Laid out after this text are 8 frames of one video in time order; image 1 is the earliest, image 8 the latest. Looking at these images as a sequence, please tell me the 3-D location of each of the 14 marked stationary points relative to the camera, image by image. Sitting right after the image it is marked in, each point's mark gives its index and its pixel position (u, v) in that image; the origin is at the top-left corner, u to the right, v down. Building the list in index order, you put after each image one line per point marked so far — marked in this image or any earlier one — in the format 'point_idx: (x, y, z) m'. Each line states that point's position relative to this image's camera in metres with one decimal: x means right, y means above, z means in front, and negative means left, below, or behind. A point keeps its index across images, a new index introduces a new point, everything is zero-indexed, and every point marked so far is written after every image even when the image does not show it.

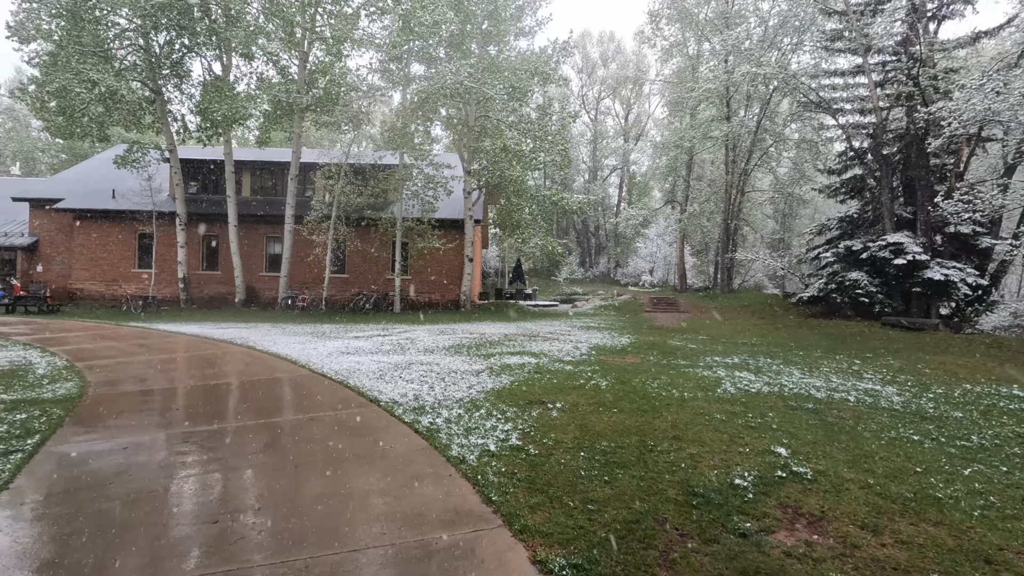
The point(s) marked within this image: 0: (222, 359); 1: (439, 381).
0: (-4.4, -1.1, +8.2) m
1: (-0.9, -1.1, +6.3) m
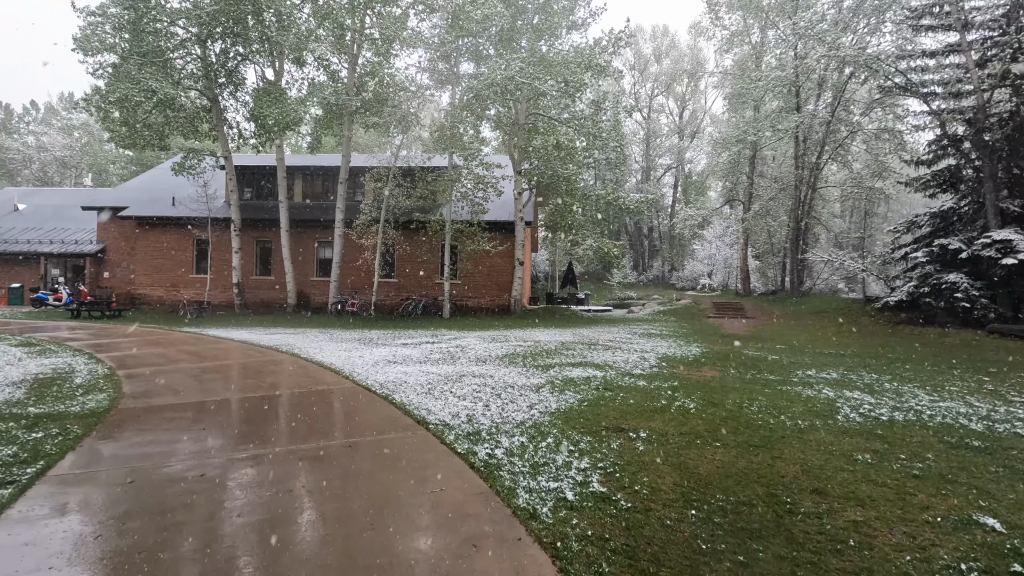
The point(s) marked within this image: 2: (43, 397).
0: (-3.5, -1.2, +7.7) m
1: (-0.2, -1.2, +5.6) m
2: (-5.0, -1.2, +5.7) m
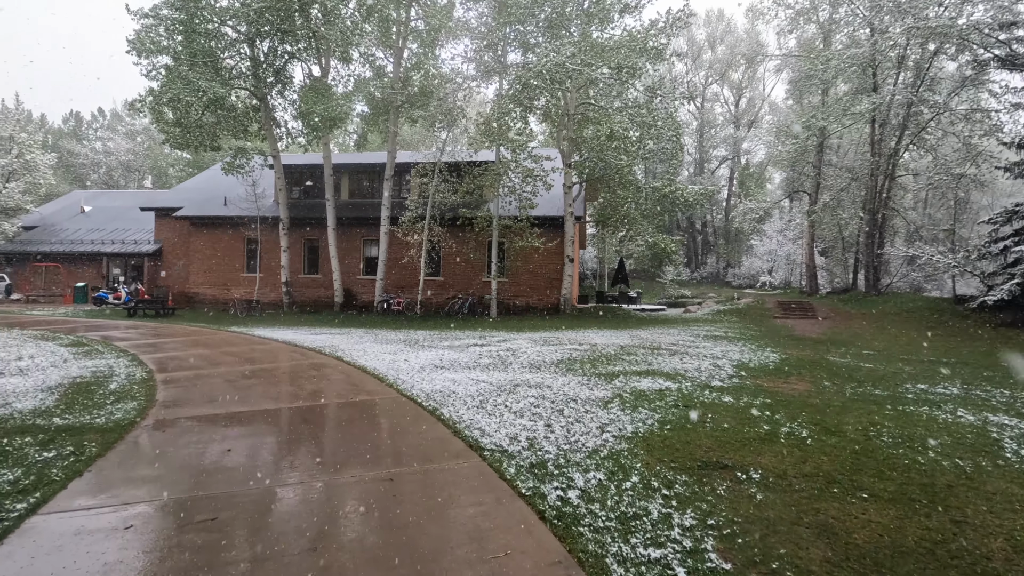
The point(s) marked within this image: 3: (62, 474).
0: (-2.7, -1.2, +7.2) m
1: (+0.4, -1.2, +4.8) m
2: (-4.4, -1.2, +5.3) m
3: (-2.9, -1.2, +3.5) m
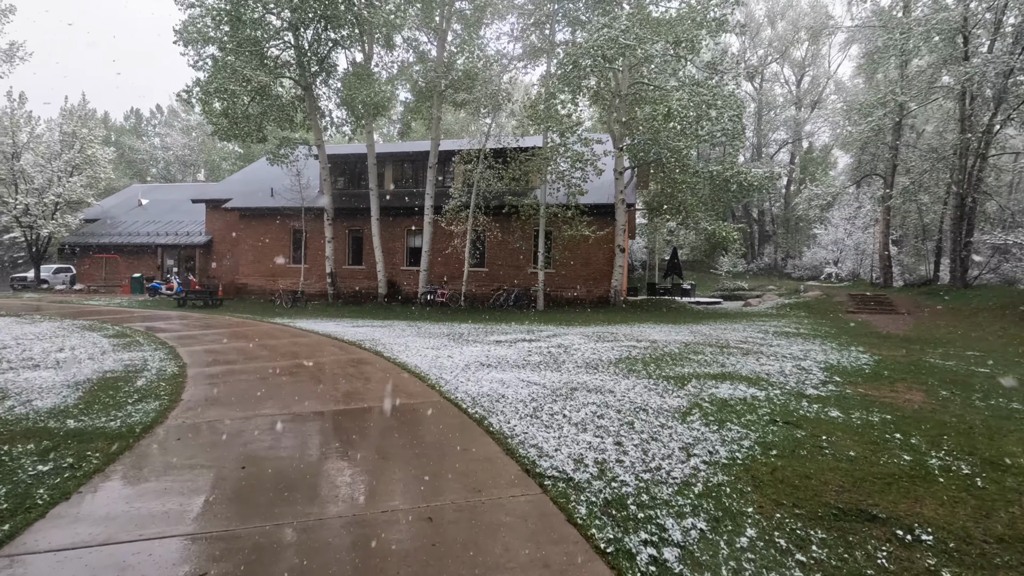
0: (-2.1, -1.0, +6.6) m
1: (+0.9, -1.1, +4.0) m
2: (-3.9, -1.1, +4.9) m
3: (-2.6, -1.1, +2.9) m
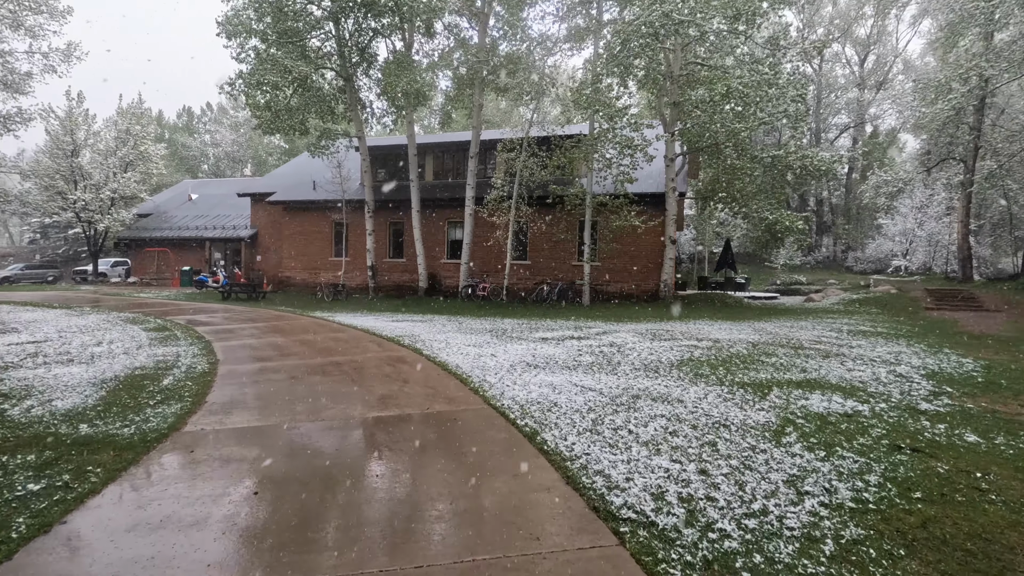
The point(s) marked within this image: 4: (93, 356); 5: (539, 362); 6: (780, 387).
0: (-1.5, -1.0, +6.1) m
1: (+1.3, -1.1, +3.3) m
2: (-3.4, -1.0, +4.5) m
3: (-2.3, -1.1, +2.5) m
4: (-5.5, -0.9, +6.9) m
5: (+0.3, -0.9, +6.8) m
6: (+2.6, -0.9, +5.1) m
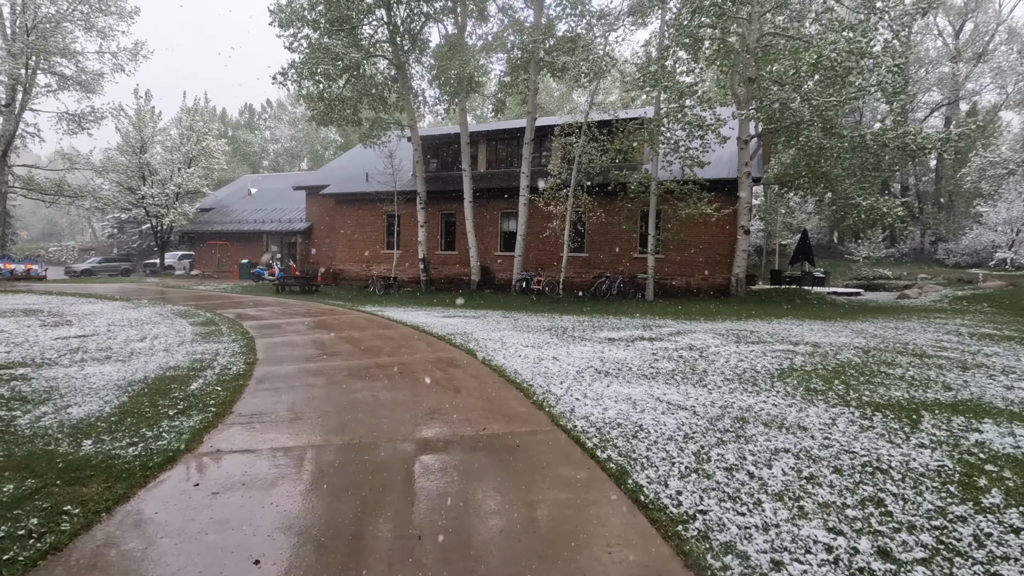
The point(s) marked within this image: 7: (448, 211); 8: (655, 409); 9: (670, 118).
0: (-0.8, -0.9, +5.4) m
1: (+1.6, -1.0, +2.3) m
2: (-2.9, -1.0, +4.0) m
3: (-1.9, -1.1, +1.8) m
4: (-4.7, -0.8, +6.6) m
5: (+1.1, -0.9, +5.9) m
6: (+3.1, -0.9, +4.0) m
7: (-2.4, +2.8, +19.7) m
8: (+1.2, -1.0, +4.3) m
9: (+4.0, +4.3, +13.6) m
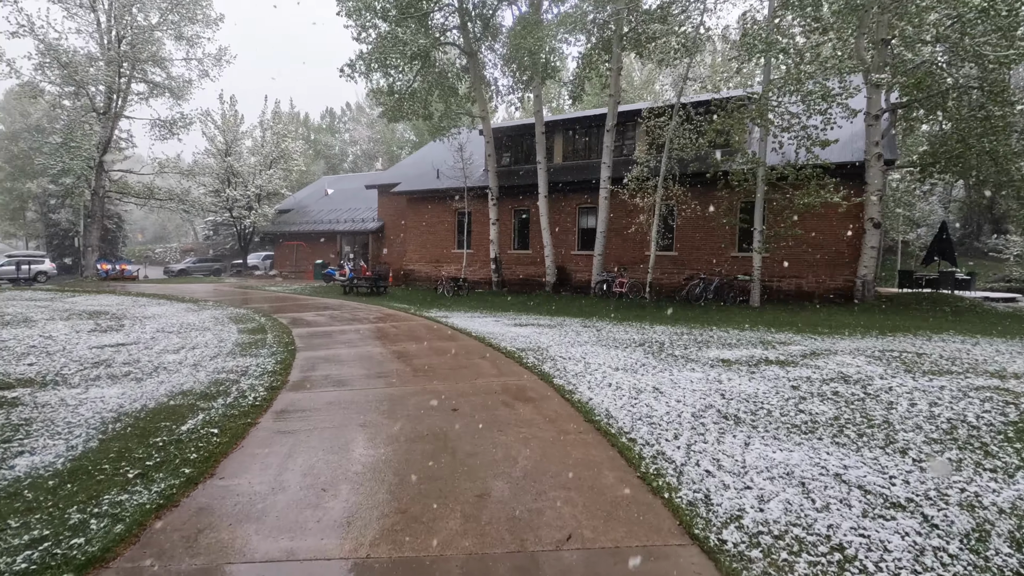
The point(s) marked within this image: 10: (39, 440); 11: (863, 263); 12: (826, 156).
0: (-0.1, -1.0, +4.0) m
1: (+1.9, -1.1, +0.6) m
2: (-2.4, -1.0, +2.9) m
3: (-1.7, -1.2, +0.6) m
4: (-3.8, -0.9, +5.7) m
5: (+1.8, -1.0, +4.2) m
6: (+3.6, -1.0, +2.1) m
7: (+0.3, +2.8, +18.4) m
8: (+1.7, -1.1, +2.6) m
9: (+5.8, +4.2, +11.4) m
10: (-3.1, -1.0, +3.5) m
11: (+7.9, +0.5, +12.0) m
12: (+7.4, +3.1, +12.8) m
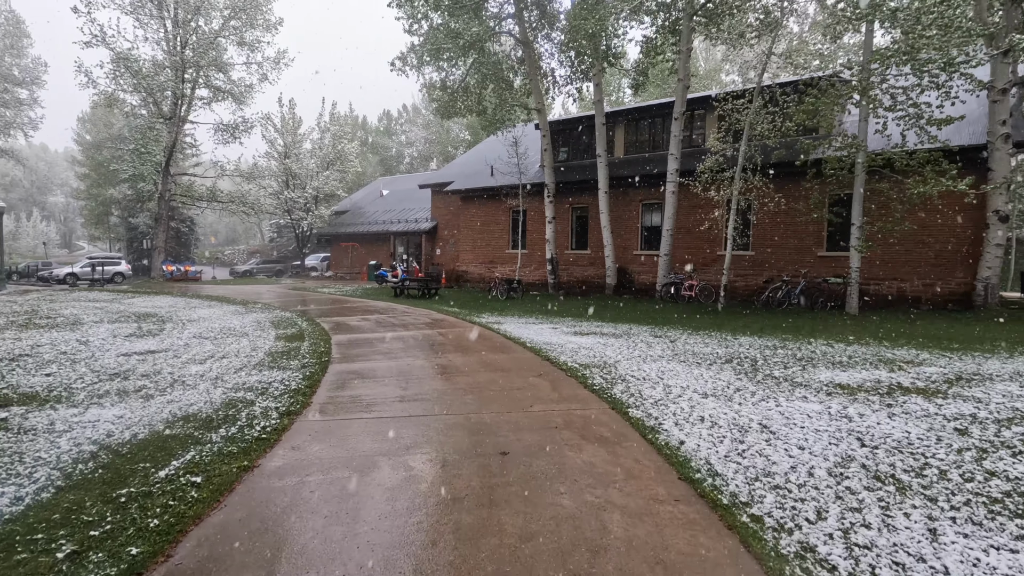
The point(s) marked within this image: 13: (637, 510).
0: (+0.2, -1.0, +3.0) m
1: (+1.9, -1.2, -0.6) m
2: (-2.1, -1.1, +2.1) m
3: (-1.7, -1.2, -0.2) m
4: (-3.2, -0.9, +5.1) m
5: (+2.2, -1.0, +3.0) m
6: (+3.7, -1.1, +0.7) m
7: (+2.2, +2.7, +17.3) m
8: (+1.9, -1.1, +1.5) m
9: (+6.9, +4.2, +9.8) m
10: (-2.7, -1.0, +2.8) m
11: (+9.1, +0.4, +10.2) m
12: (+8.7, +3.0, +10.9) m
13: (+0.6, -1.1, +2.6) m
